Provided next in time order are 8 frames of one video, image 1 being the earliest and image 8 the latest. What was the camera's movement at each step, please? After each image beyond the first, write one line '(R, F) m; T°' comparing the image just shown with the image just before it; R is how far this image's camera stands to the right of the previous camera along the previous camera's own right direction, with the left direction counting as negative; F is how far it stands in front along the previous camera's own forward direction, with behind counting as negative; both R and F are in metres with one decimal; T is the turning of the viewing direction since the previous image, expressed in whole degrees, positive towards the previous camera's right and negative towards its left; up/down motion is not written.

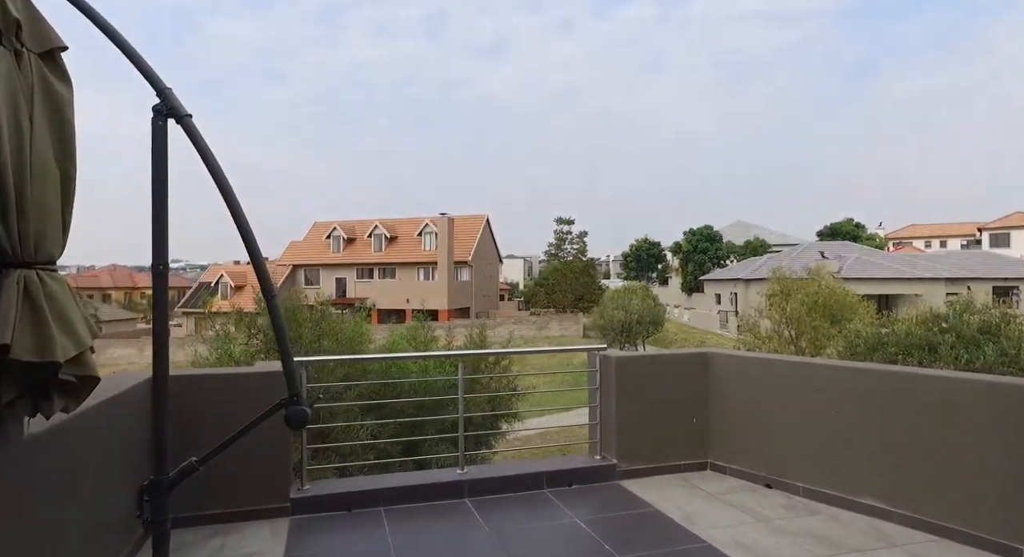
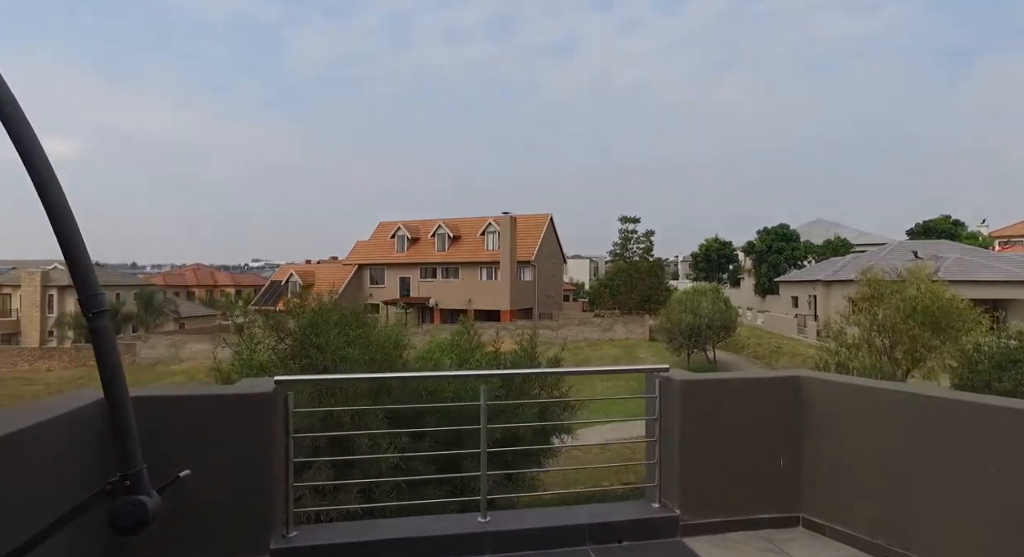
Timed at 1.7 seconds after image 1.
(+0.1, +0.5) m; -5°
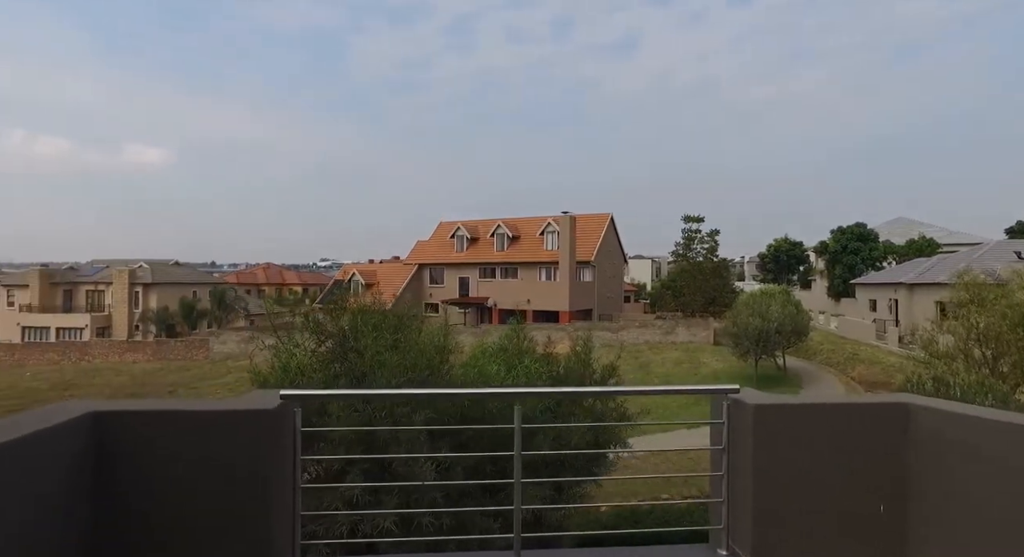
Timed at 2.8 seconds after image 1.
(+0.1, +0.3) m; -5°
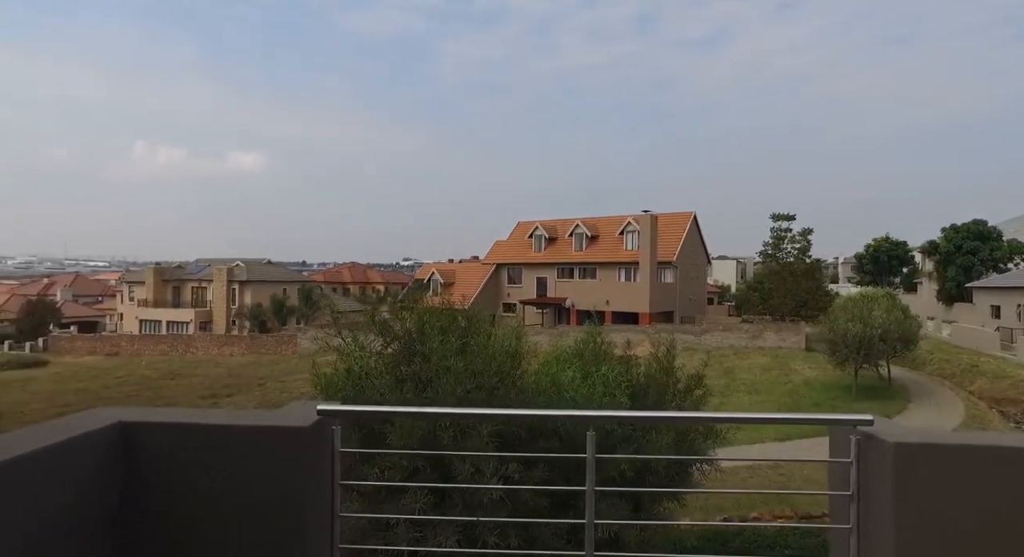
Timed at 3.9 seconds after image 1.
(0.0, +0.3) m; -6°
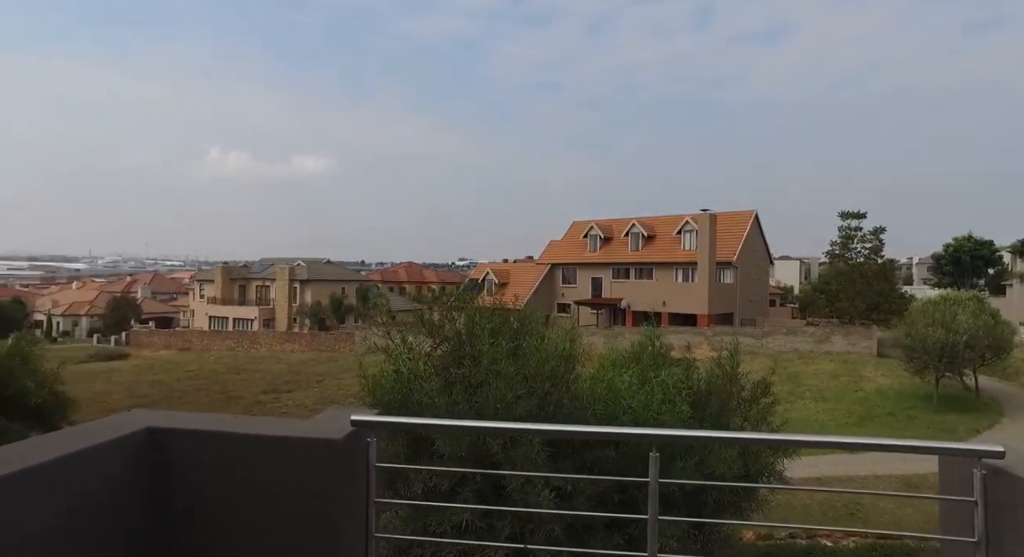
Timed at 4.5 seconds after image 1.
(0.0, +0.3) m; -4°
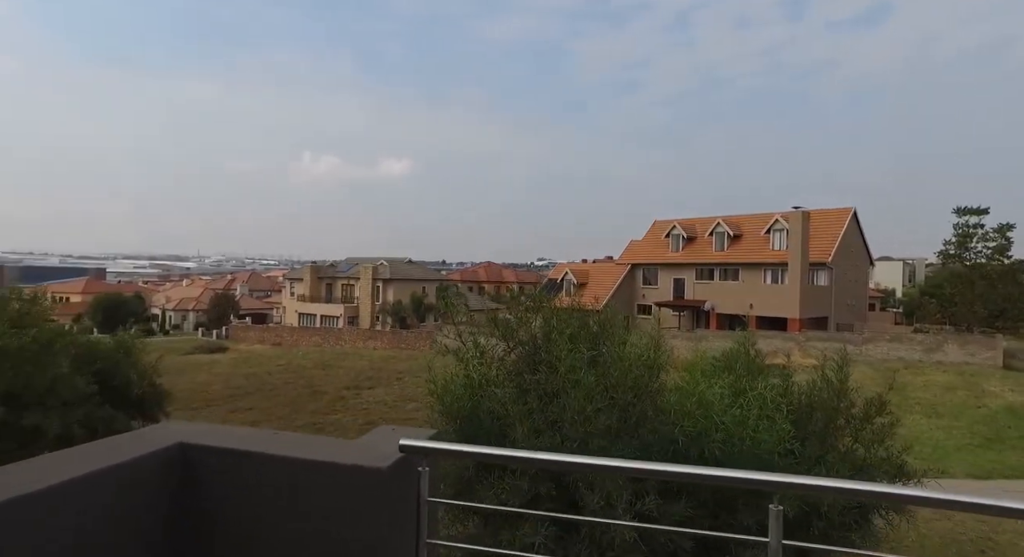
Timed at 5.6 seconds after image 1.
(0.0, +0.6) m; -6°
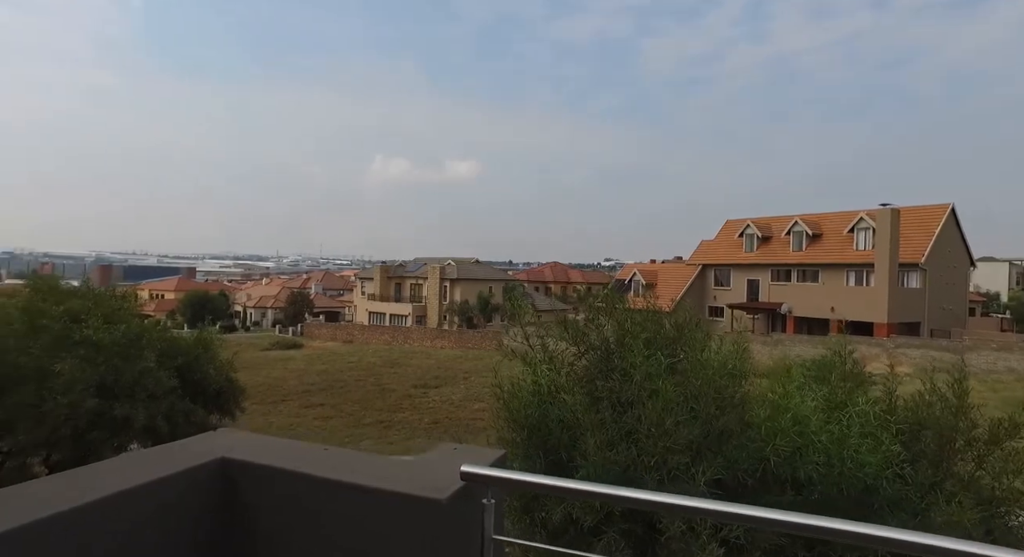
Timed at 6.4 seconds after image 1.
(-0.1, +0.6) m; -5°
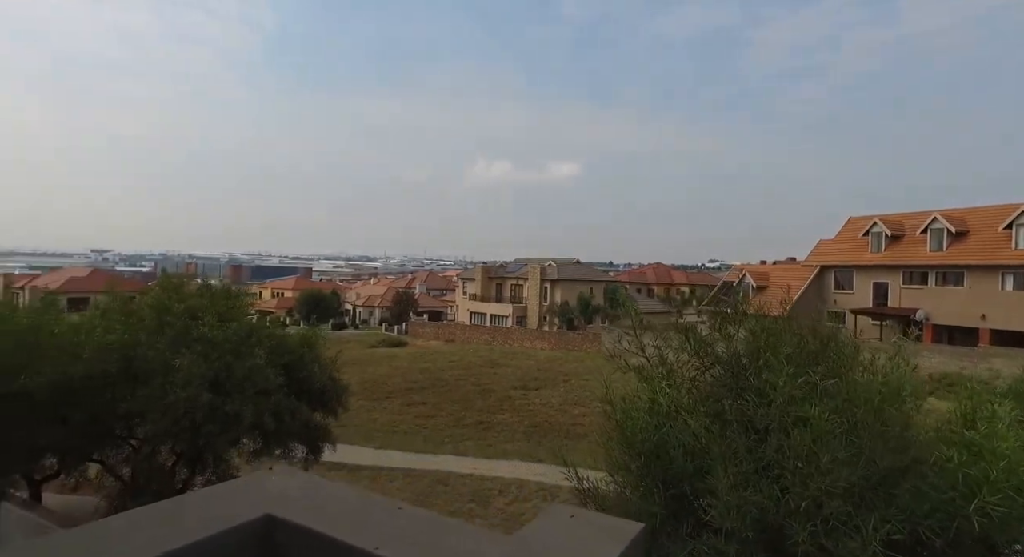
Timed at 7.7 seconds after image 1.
(-0.2, +1.5) m; -8°
